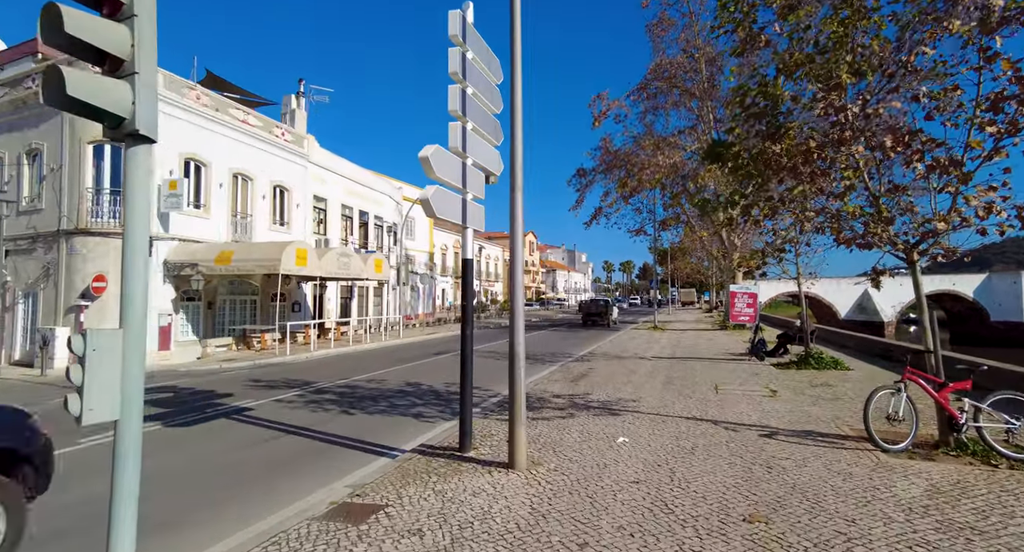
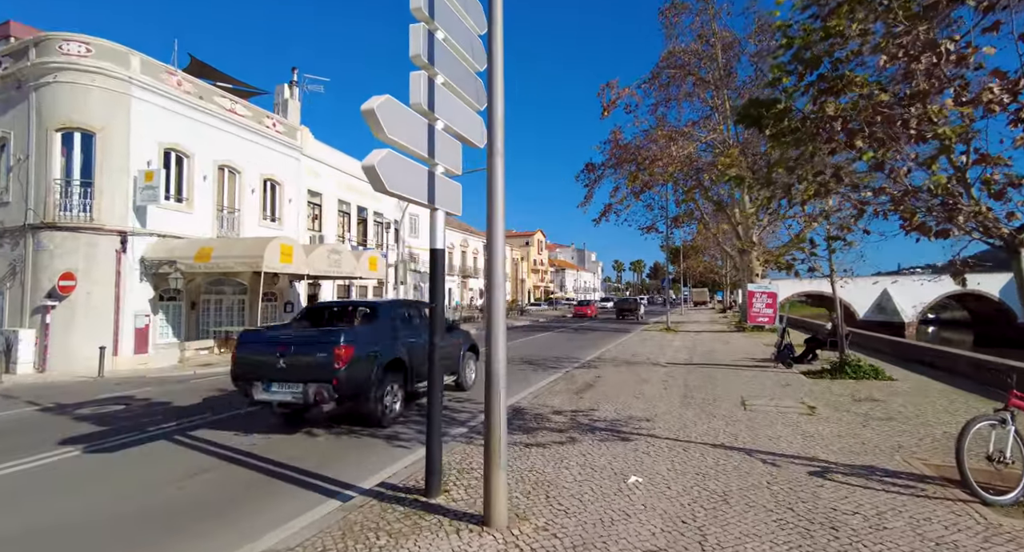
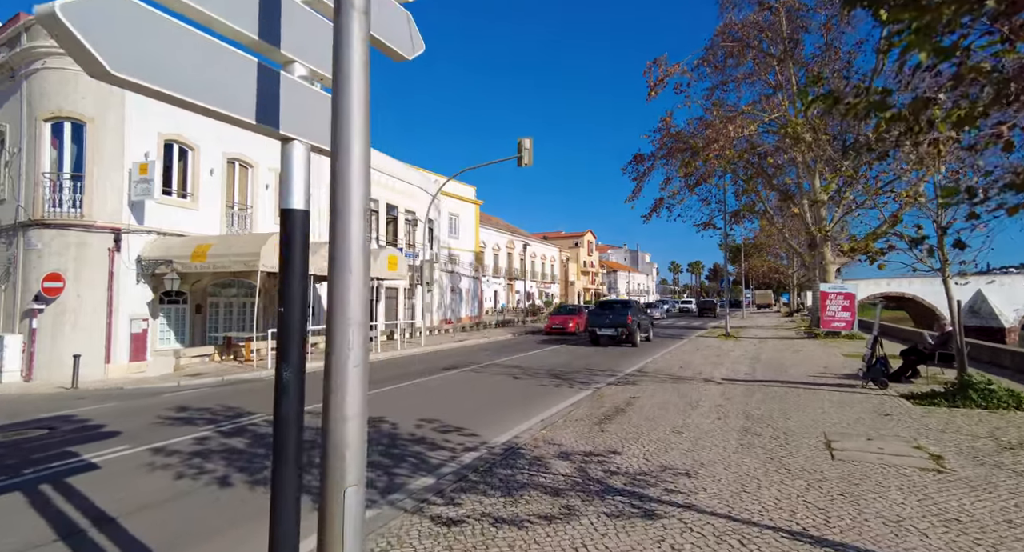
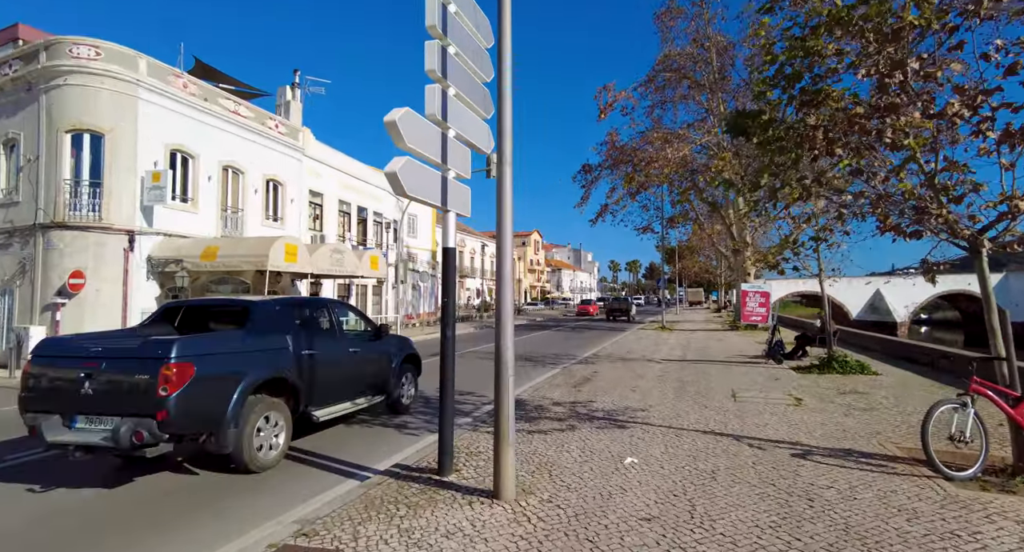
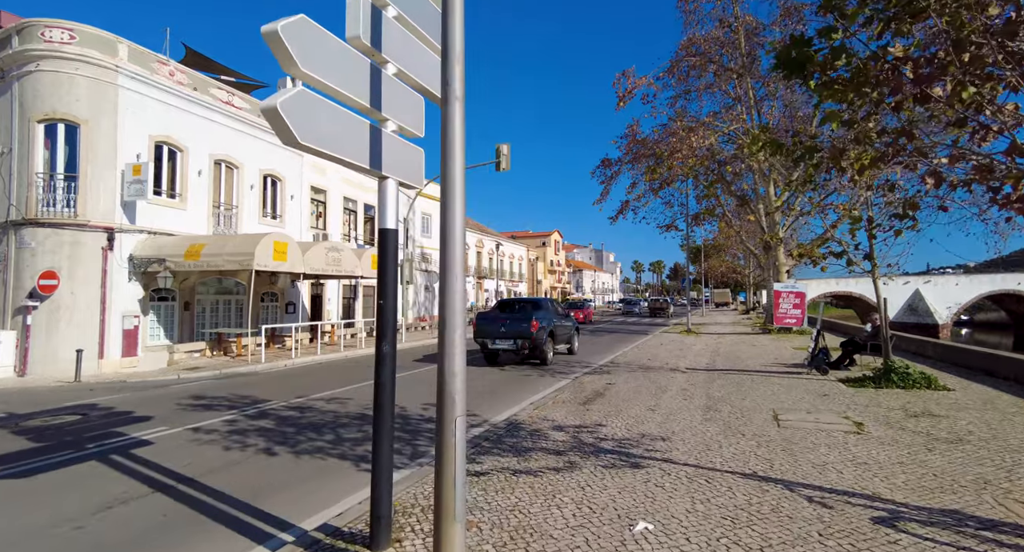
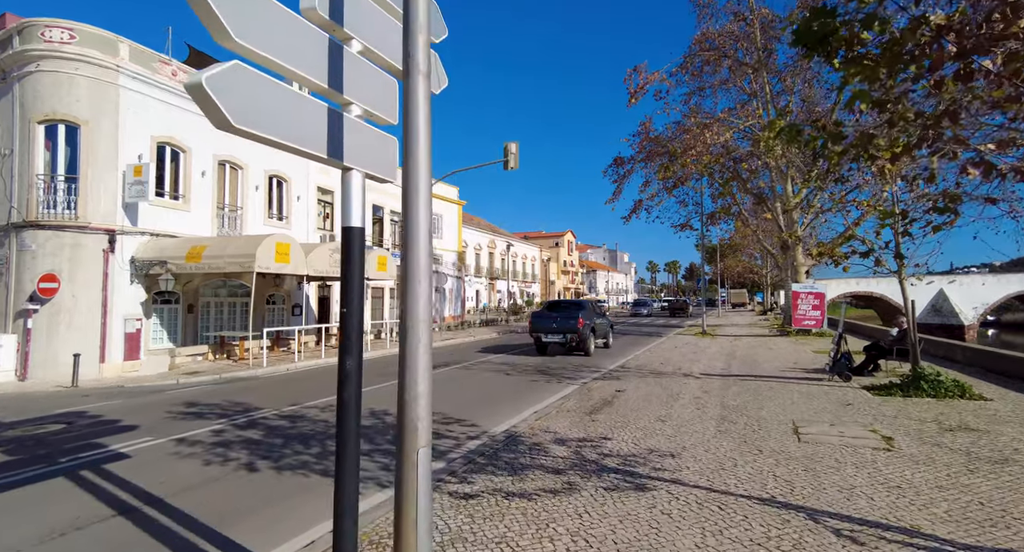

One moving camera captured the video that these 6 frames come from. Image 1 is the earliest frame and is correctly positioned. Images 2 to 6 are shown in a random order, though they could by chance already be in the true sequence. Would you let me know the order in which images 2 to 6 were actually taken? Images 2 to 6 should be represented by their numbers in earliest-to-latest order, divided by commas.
4, 2, 5, 6, 3
